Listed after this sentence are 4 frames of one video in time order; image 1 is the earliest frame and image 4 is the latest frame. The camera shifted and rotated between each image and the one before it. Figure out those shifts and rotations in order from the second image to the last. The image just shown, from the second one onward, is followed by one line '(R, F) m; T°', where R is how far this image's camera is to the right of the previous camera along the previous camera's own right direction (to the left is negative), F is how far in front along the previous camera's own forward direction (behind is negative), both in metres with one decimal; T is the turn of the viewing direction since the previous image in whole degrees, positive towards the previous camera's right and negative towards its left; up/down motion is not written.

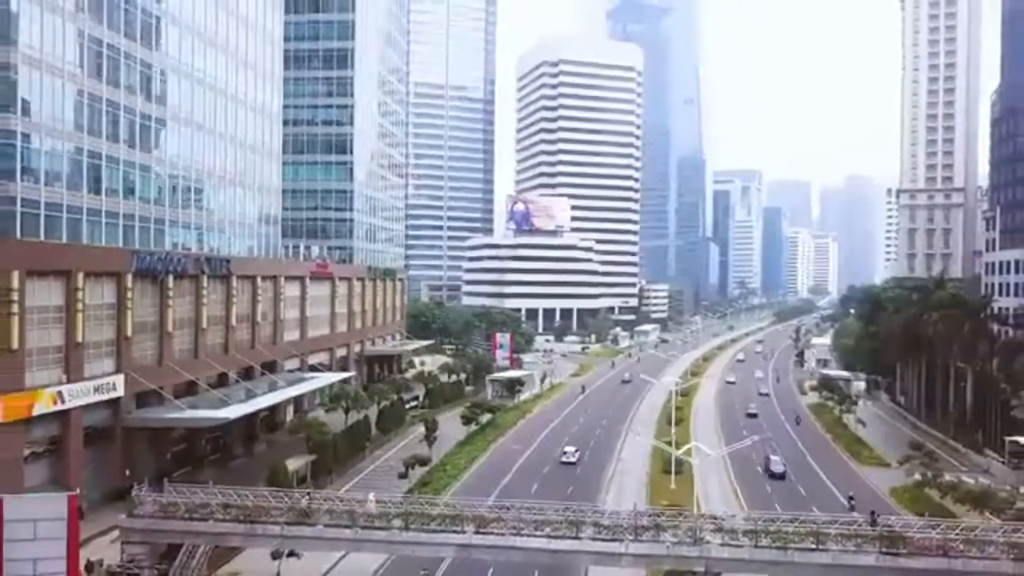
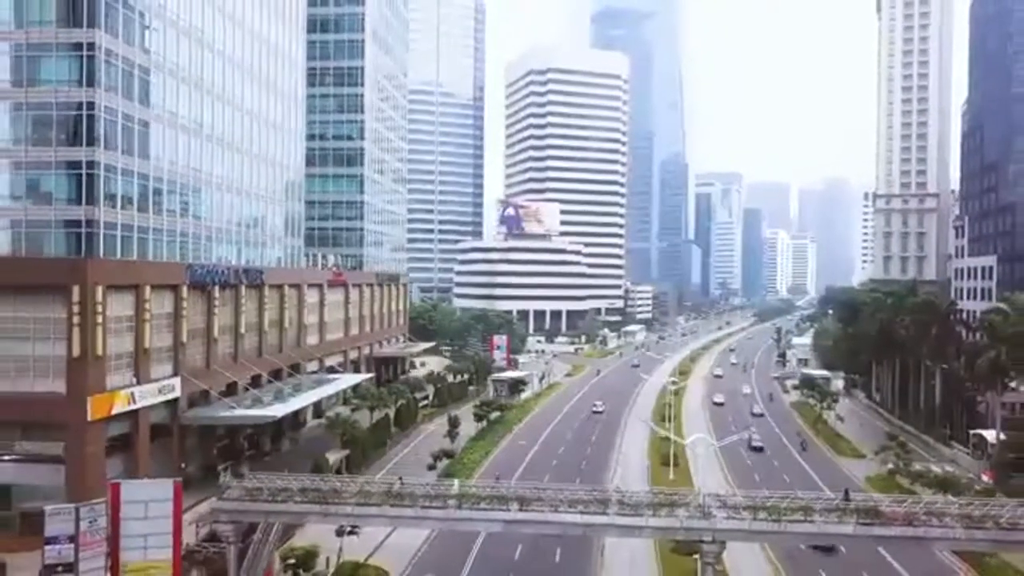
(-2.0, -5.6) m; +1°
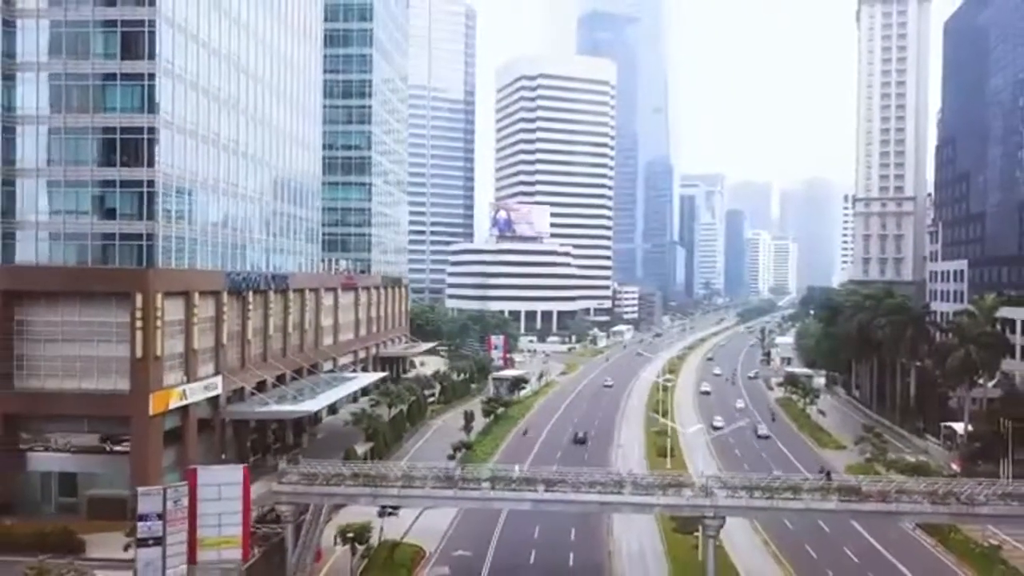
(-1.8, -5.1) m; +1°
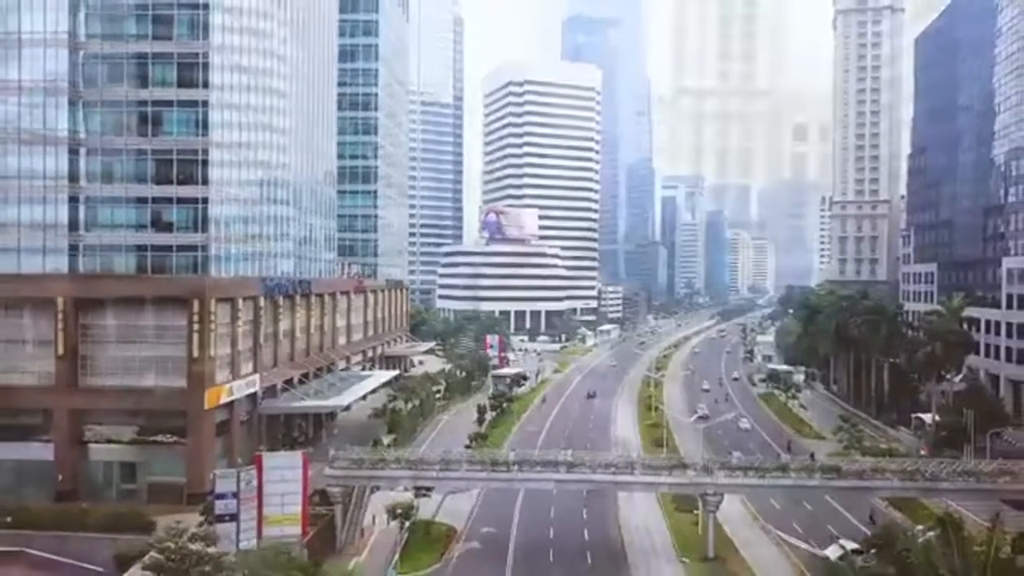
(-2.1, -5.8) m; +1°
